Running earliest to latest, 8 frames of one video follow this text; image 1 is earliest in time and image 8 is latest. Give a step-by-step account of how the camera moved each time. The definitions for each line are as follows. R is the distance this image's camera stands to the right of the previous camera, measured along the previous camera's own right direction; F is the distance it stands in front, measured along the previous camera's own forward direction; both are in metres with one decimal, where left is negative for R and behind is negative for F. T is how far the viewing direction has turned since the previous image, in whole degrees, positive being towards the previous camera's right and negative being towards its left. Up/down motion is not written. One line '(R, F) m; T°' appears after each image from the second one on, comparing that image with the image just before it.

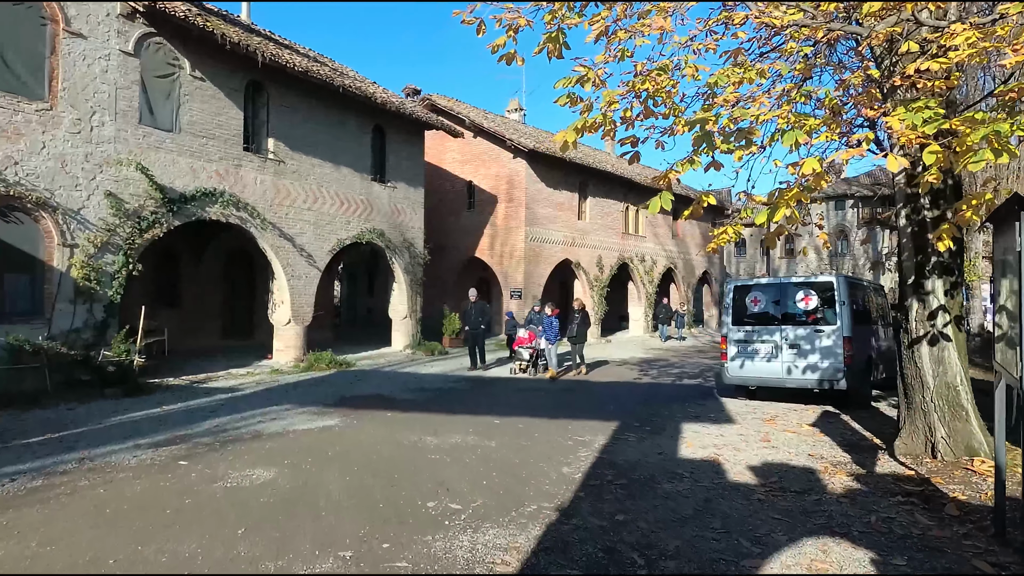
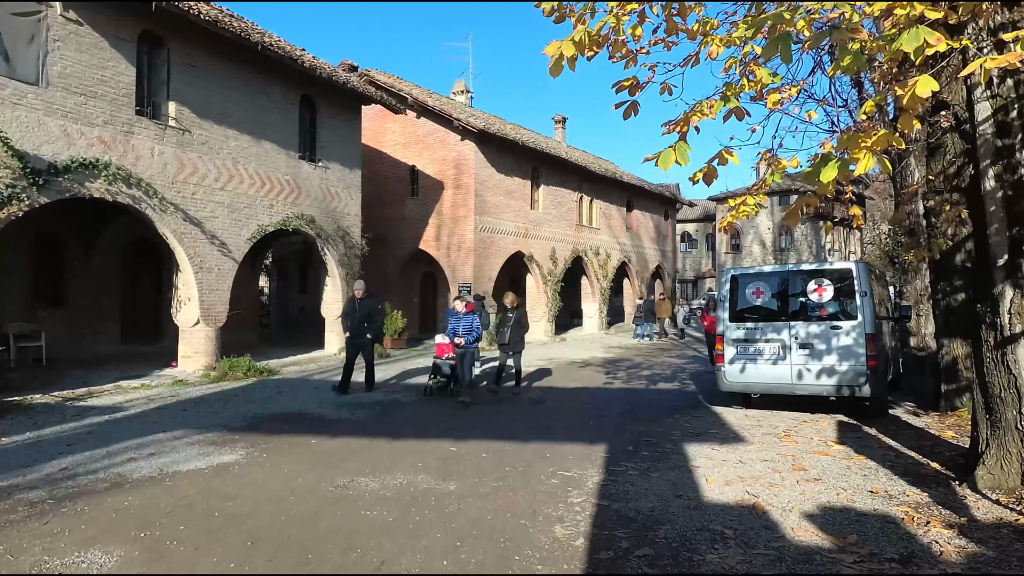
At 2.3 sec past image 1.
(-0.2, +1.7) m; +5°
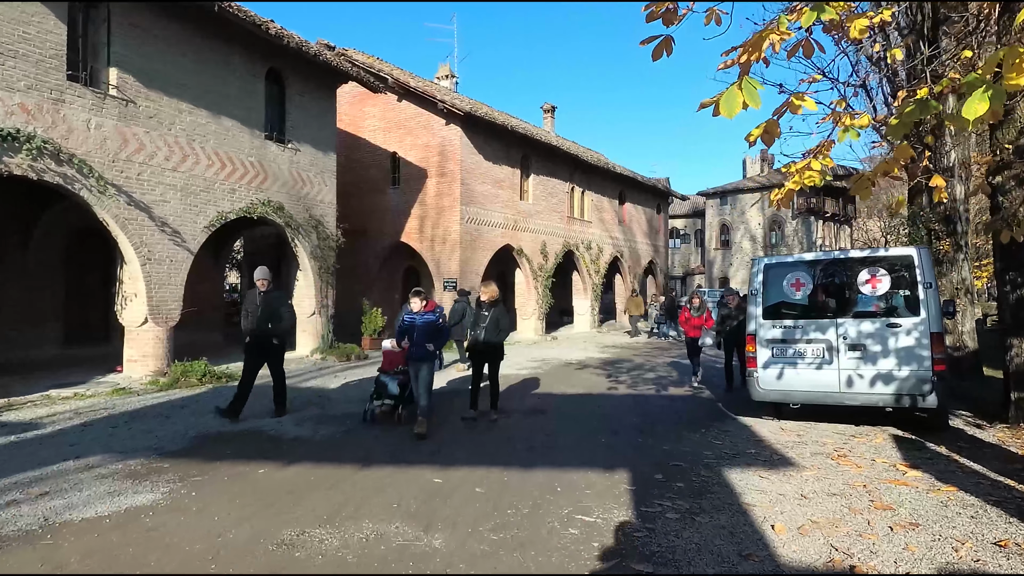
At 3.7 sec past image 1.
(-0.1, +1.2) m; +1°
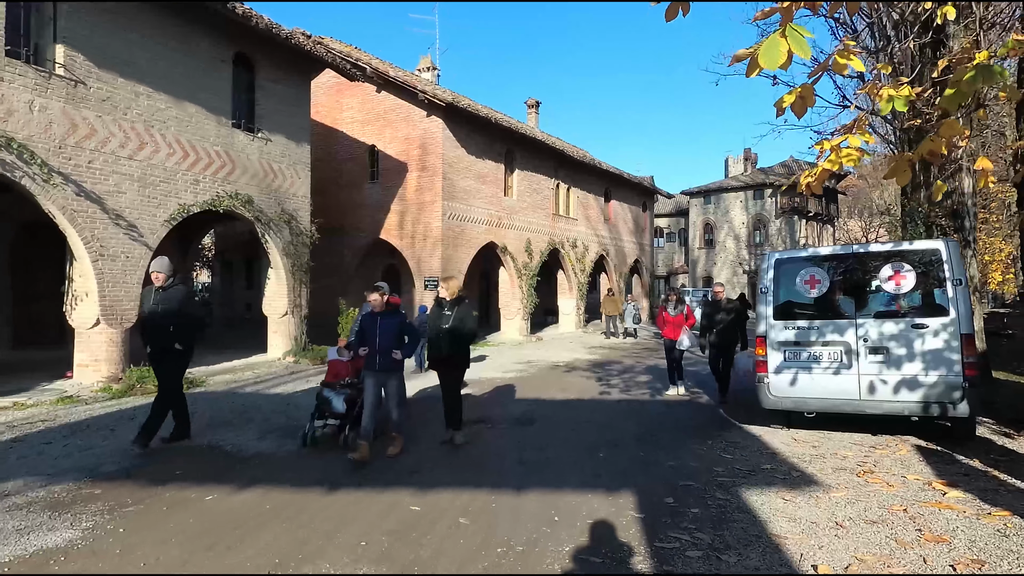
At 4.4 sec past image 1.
(0.0, +0.7) m; +2°
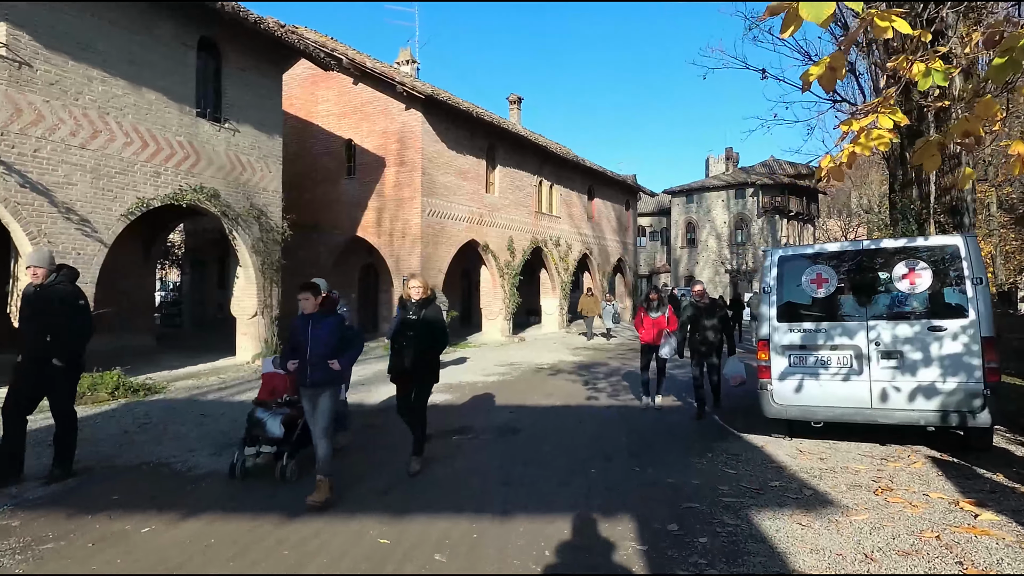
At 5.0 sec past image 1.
(0.0, +0.5) m; +2°
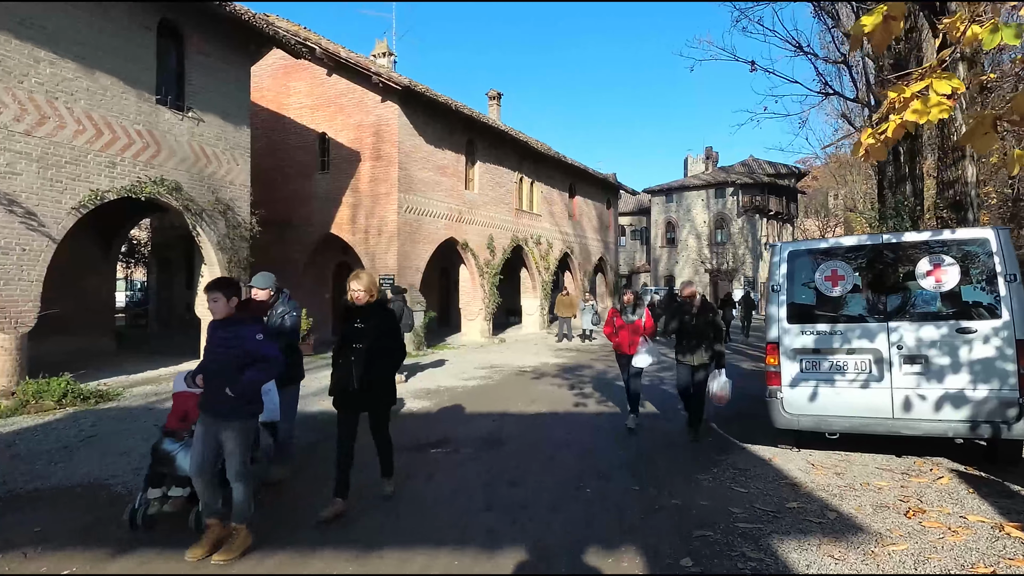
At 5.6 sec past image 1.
(-0.1, +0.6) m; +2°
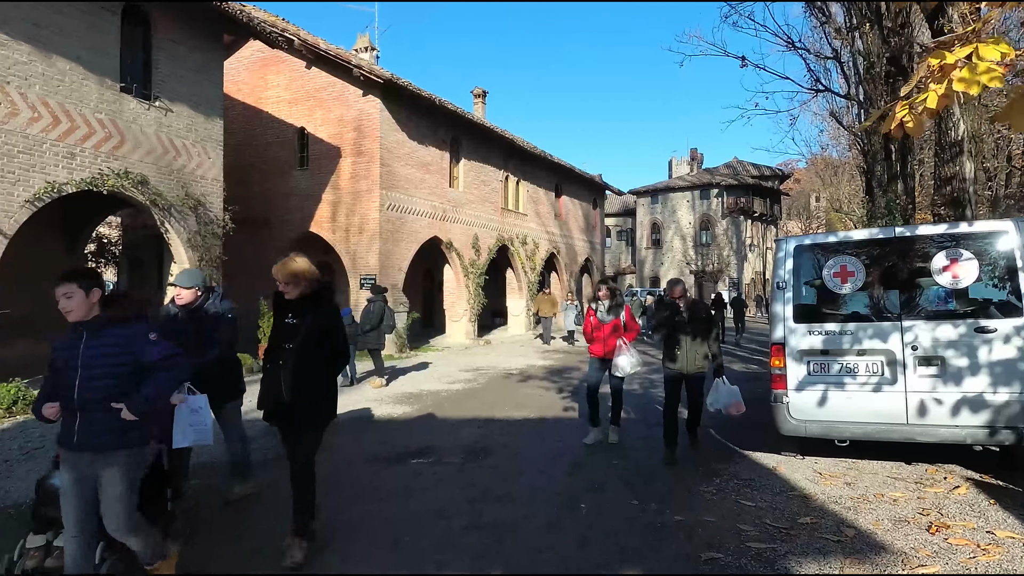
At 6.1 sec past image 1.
(0.0, +0.4) m; +1°
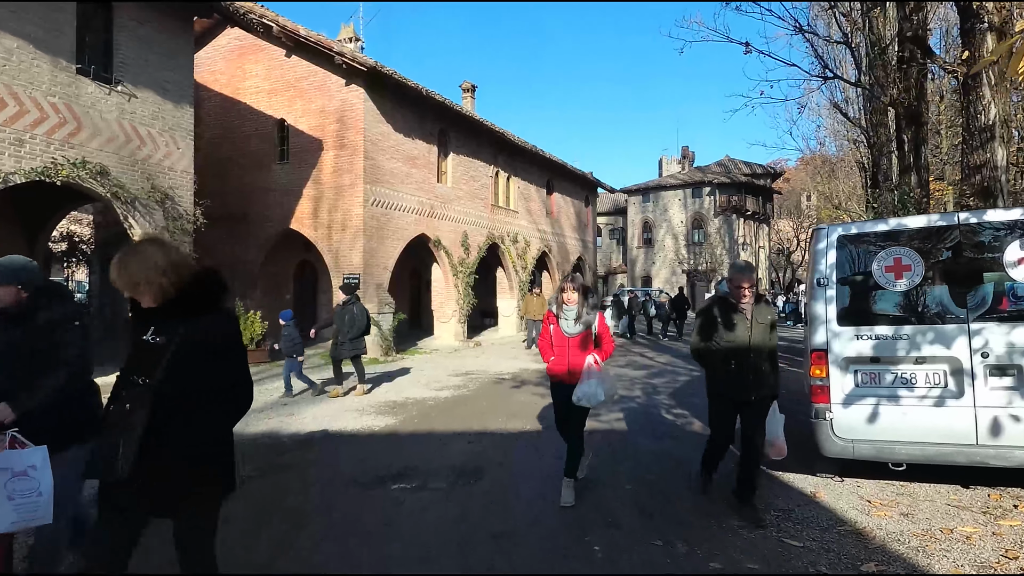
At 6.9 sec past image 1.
(0.0, +0.7) m; +1°
